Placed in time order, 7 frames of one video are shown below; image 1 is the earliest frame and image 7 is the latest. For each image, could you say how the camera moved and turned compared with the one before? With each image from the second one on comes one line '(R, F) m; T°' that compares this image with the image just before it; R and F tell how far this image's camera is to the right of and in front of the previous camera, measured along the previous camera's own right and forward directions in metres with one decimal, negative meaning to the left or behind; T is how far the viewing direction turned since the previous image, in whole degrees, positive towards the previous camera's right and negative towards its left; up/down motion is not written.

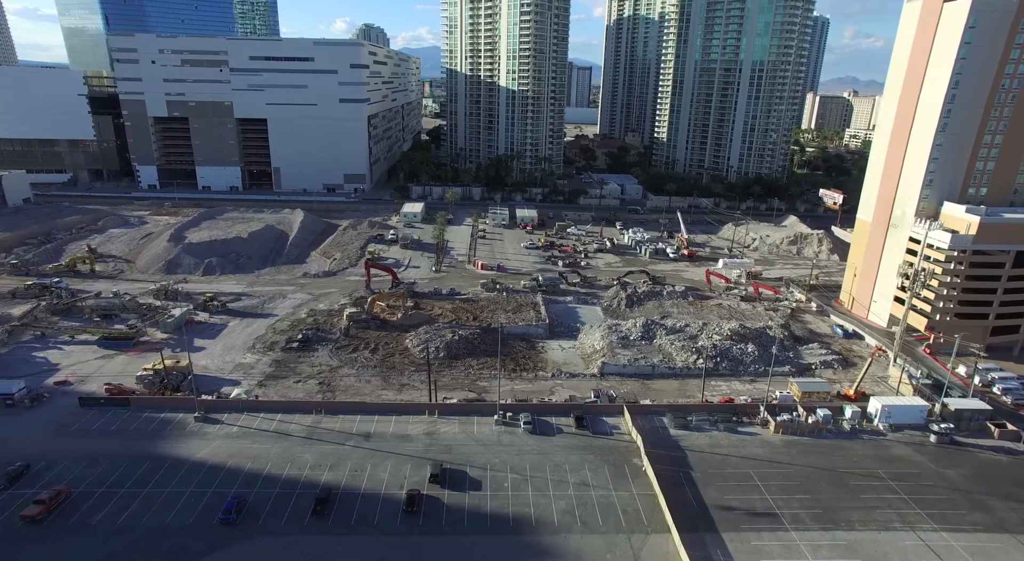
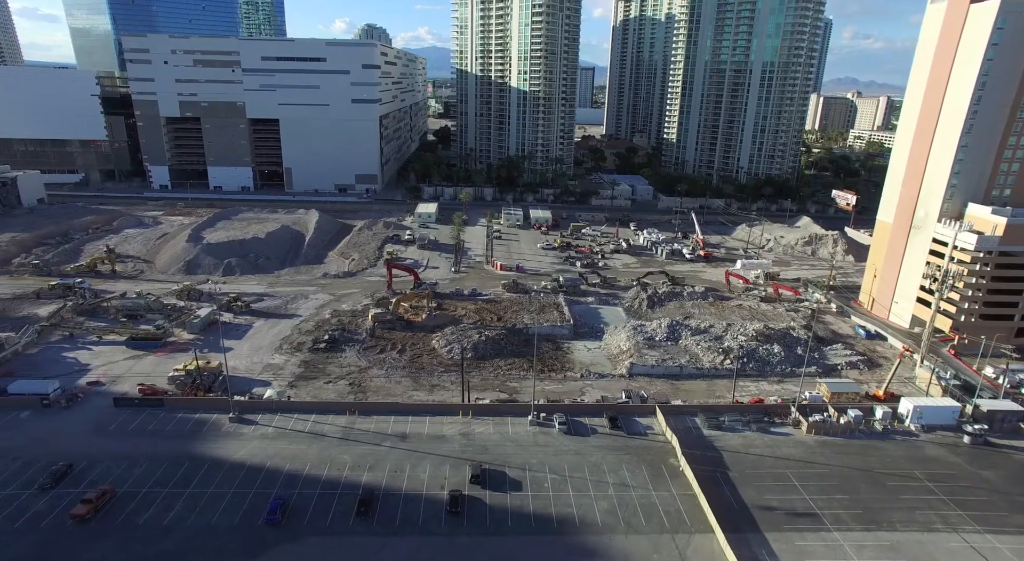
(-2.3, -0.1) m; 0°
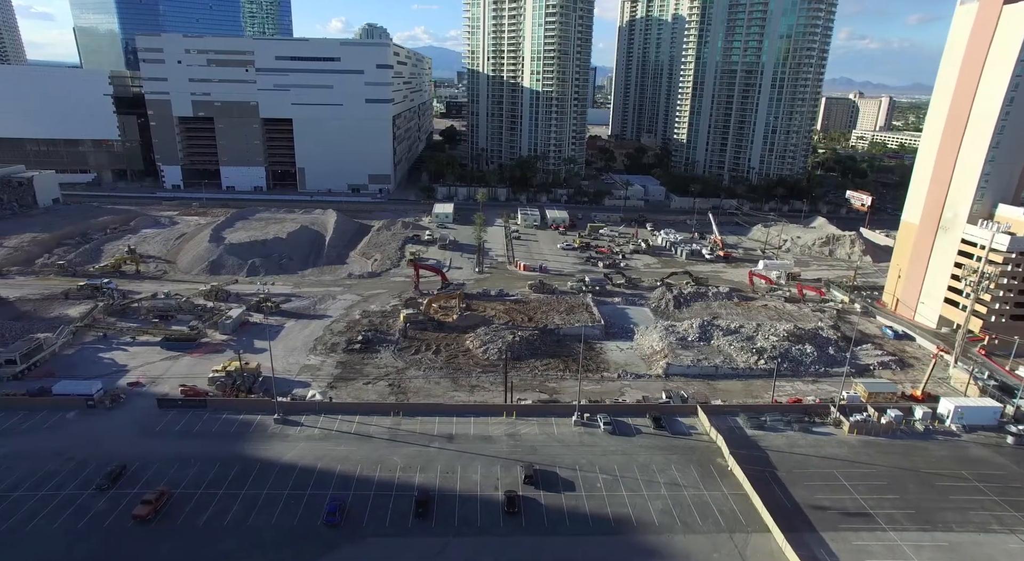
(-3.1, -0.1) m; 0°
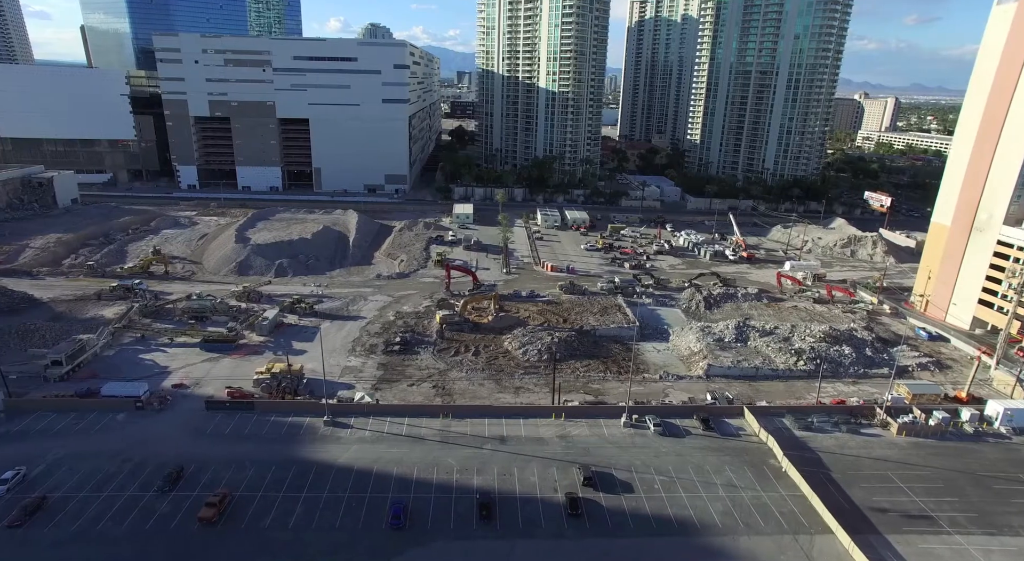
(-3.3, 0.0) m; 0°
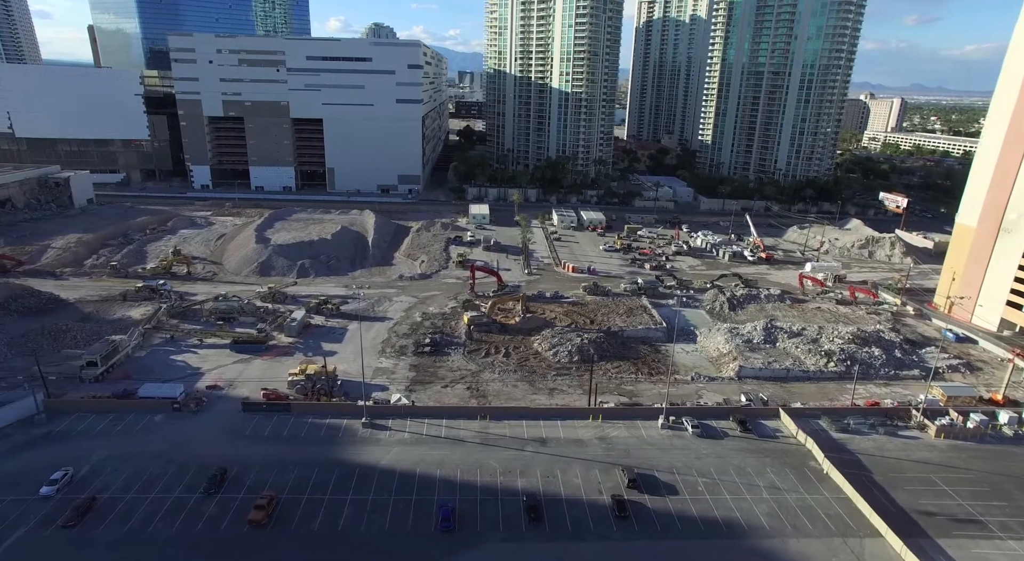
(-2.5, +0.1) m; 0°
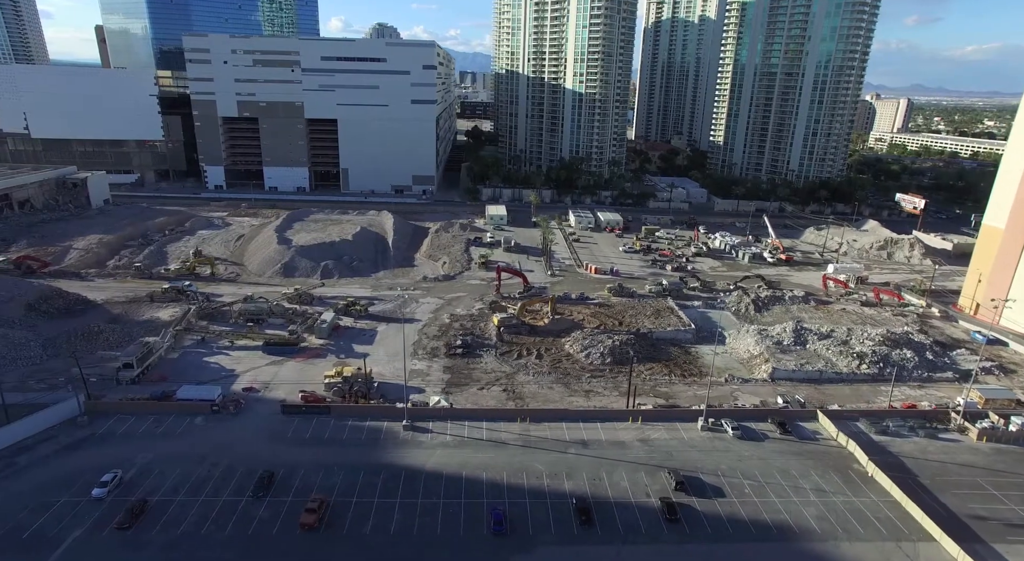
(-2.6, +0.1) m; 0°
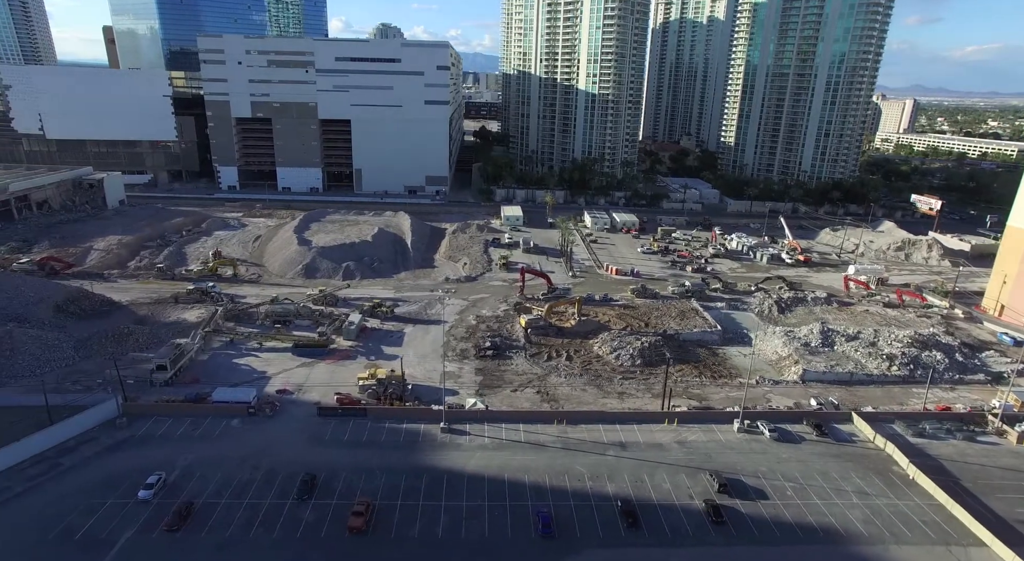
(-2.4, +0.1) m; 0°
